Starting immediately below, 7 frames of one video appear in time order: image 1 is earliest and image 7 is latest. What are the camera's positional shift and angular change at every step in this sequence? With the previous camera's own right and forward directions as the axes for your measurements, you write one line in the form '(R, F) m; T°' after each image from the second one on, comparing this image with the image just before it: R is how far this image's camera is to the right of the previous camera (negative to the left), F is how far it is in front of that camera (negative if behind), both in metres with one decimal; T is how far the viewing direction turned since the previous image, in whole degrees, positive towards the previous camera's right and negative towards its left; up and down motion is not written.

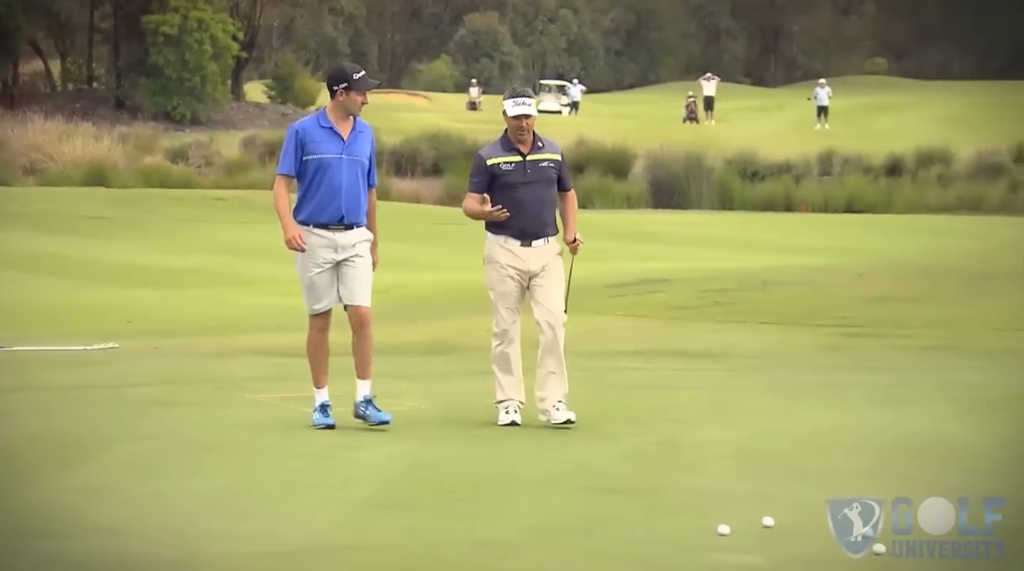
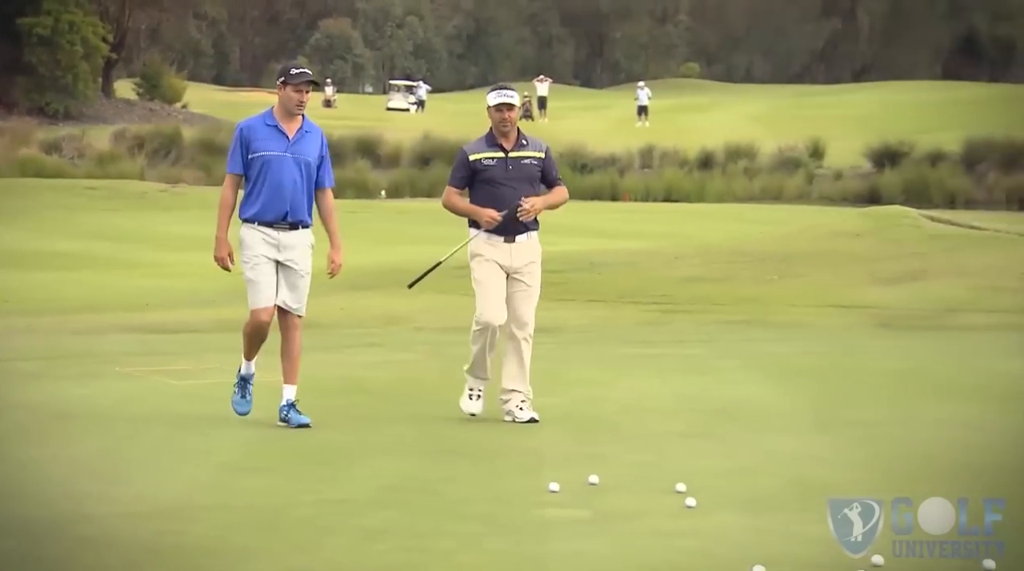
(+0.4, -0.7) m; +4°
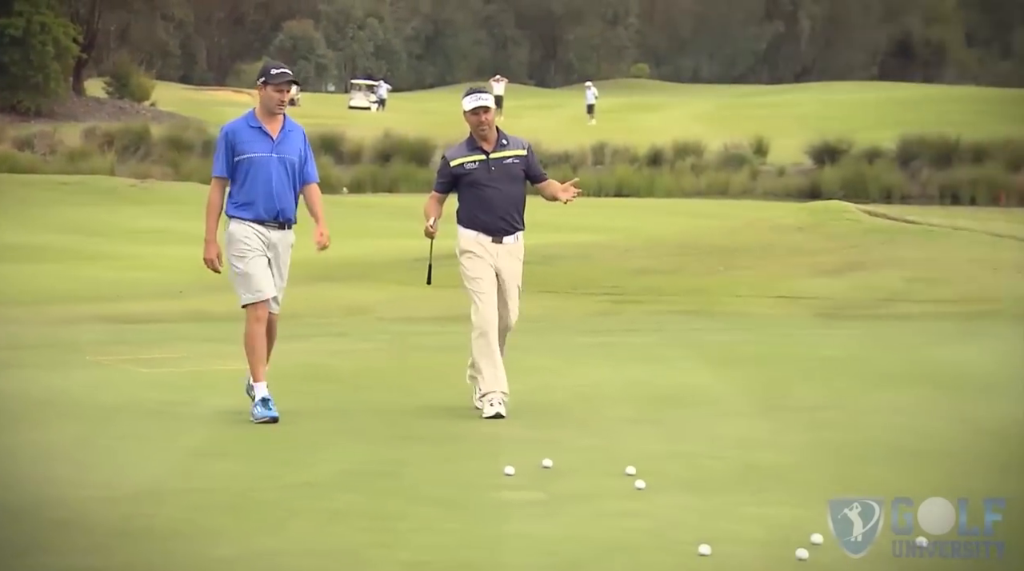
(+0.1, -0.3) m; +1°
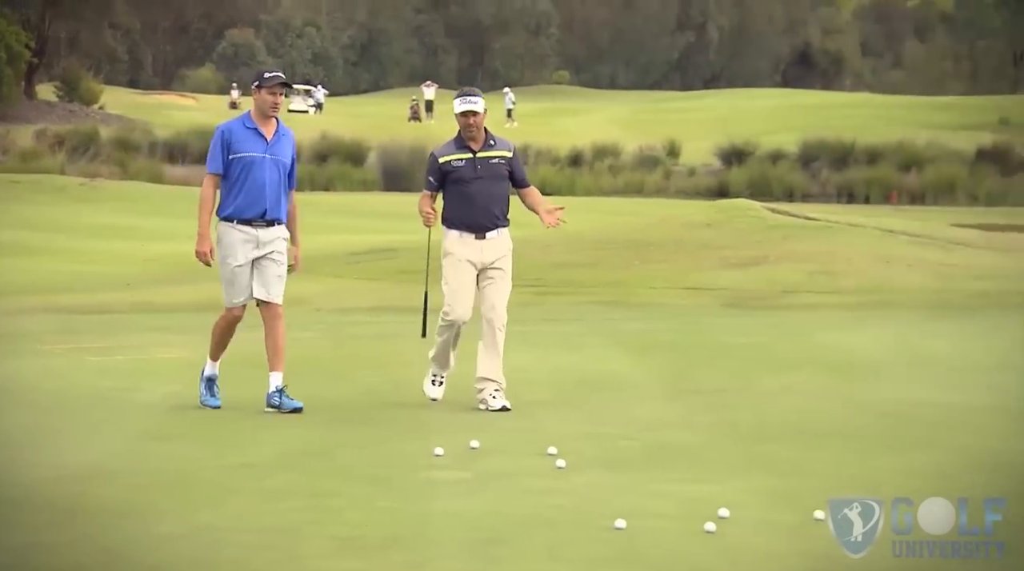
(+0.2, -0.5) m; +2°
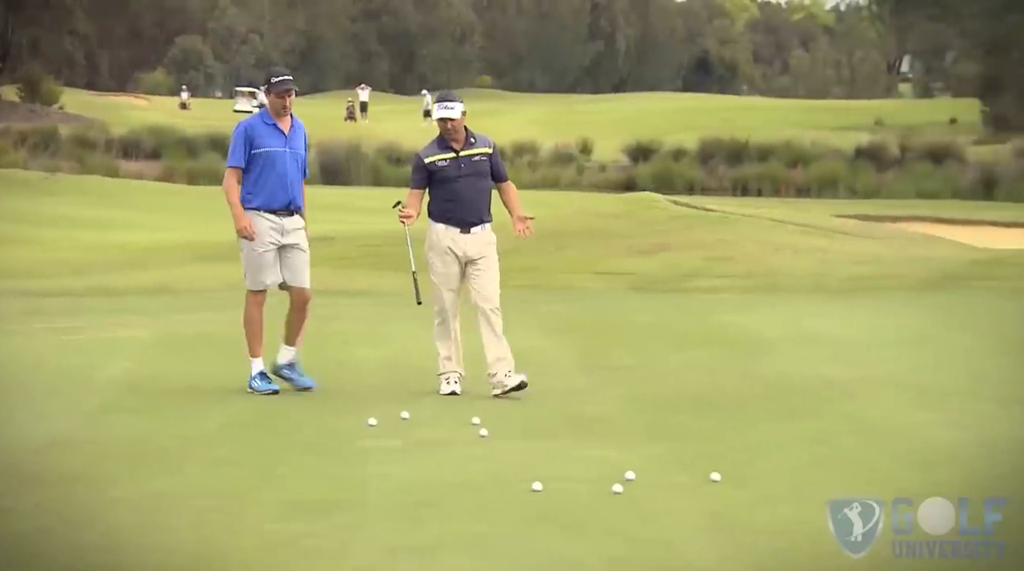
(+0.2, -0.8) m; +2°
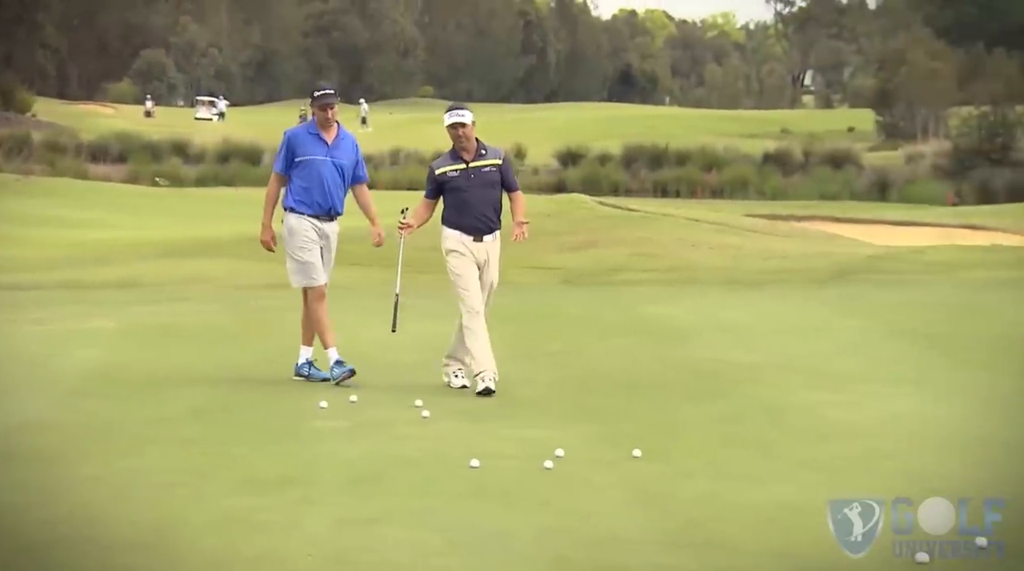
(+0.2, -0.8) m; +2°
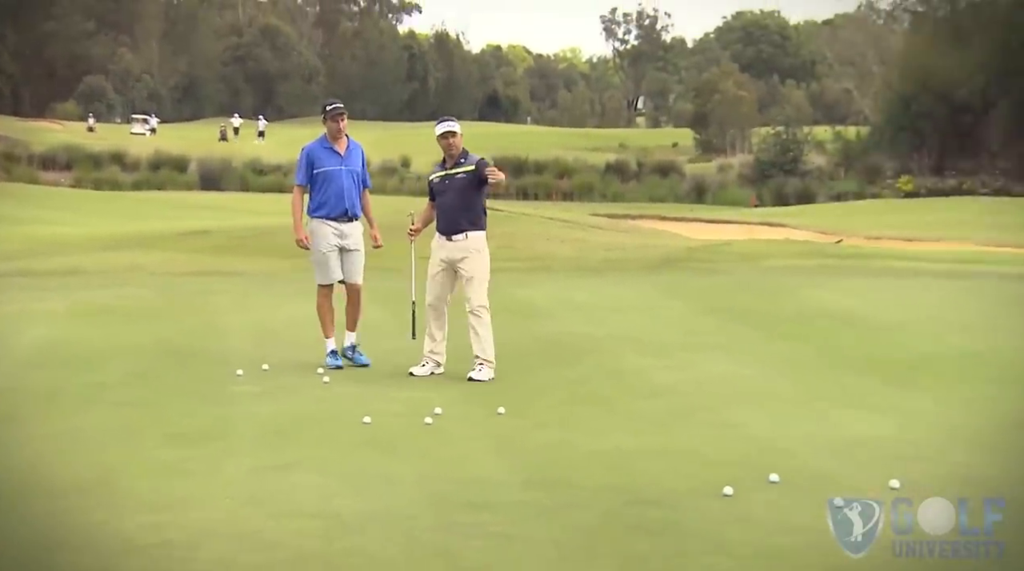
(+0.3, -2.0) m; +4°
